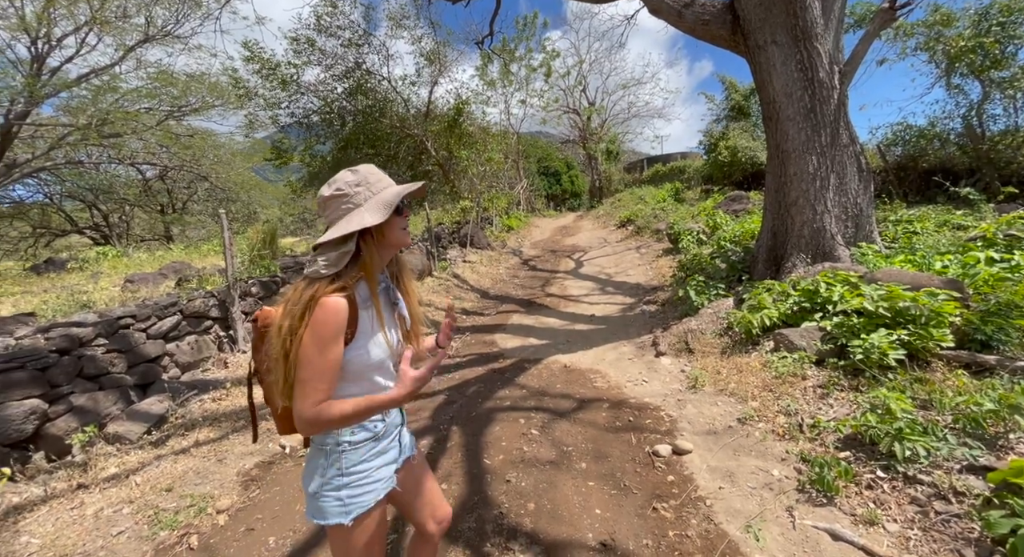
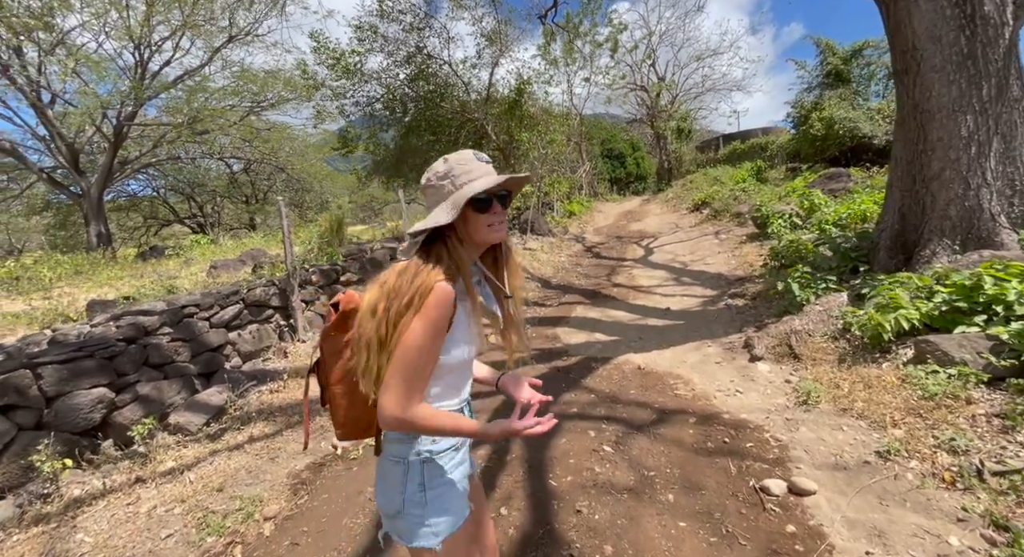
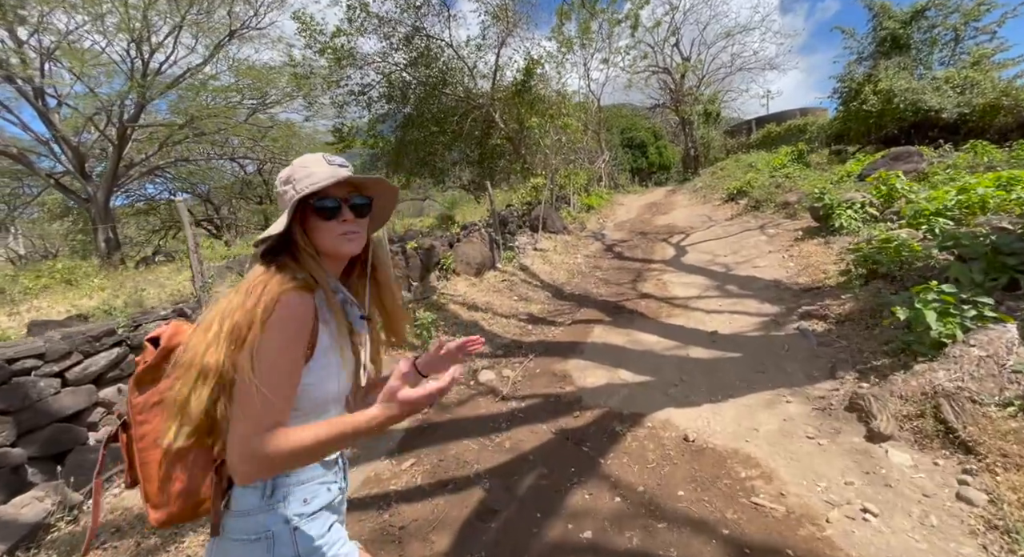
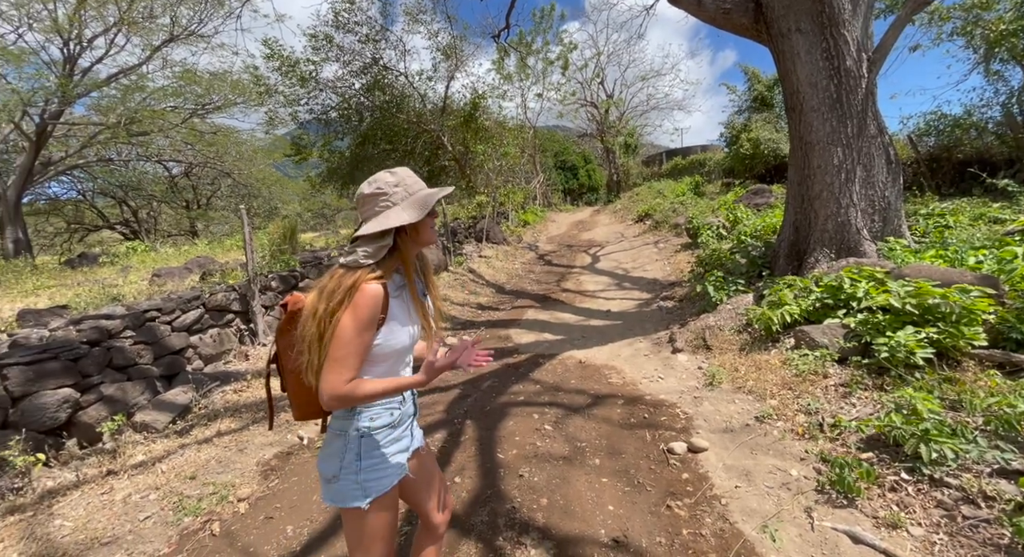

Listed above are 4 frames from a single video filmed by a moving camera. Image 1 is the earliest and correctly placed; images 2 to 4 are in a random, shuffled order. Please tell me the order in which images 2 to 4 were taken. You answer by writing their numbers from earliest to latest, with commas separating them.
4, 2, 3
